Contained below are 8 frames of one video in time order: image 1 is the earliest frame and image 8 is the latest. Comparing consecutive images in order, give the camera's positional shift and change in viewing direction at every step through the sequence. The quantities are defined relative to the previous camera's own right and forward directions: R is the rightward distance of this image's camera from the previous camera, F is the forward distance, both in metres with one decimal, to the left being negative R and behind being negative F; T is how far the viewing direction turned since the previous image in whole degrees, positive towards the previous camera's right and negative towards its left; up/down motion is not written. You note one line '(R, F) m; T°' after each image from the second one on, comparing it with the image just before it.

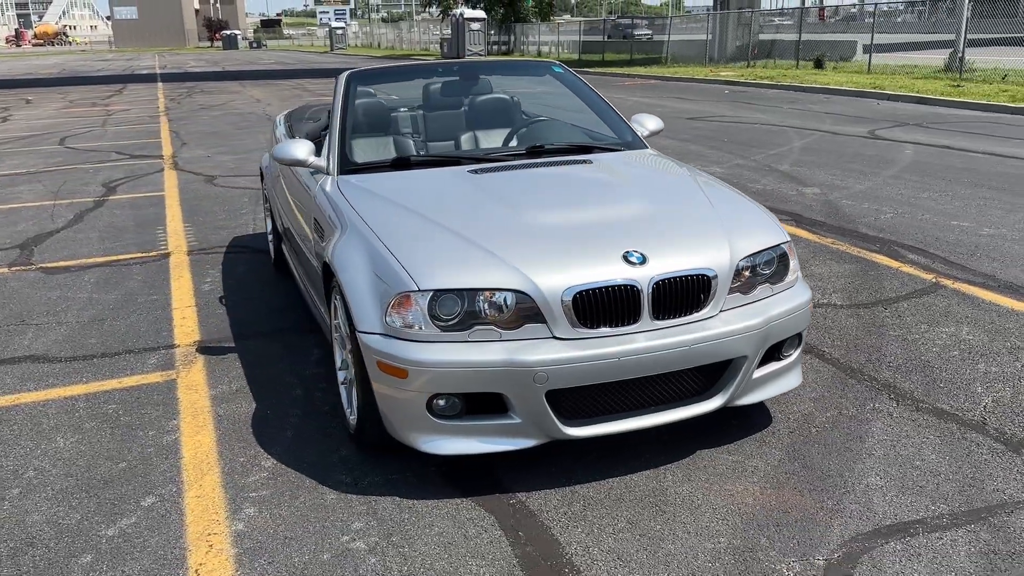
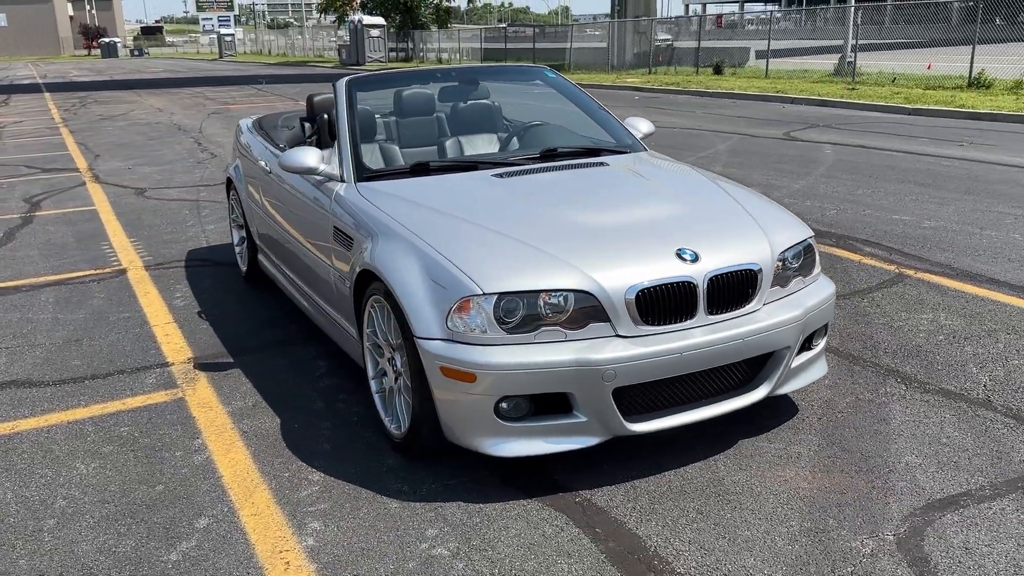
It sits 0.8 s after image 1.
(-0.6, 0.0) m; +7°
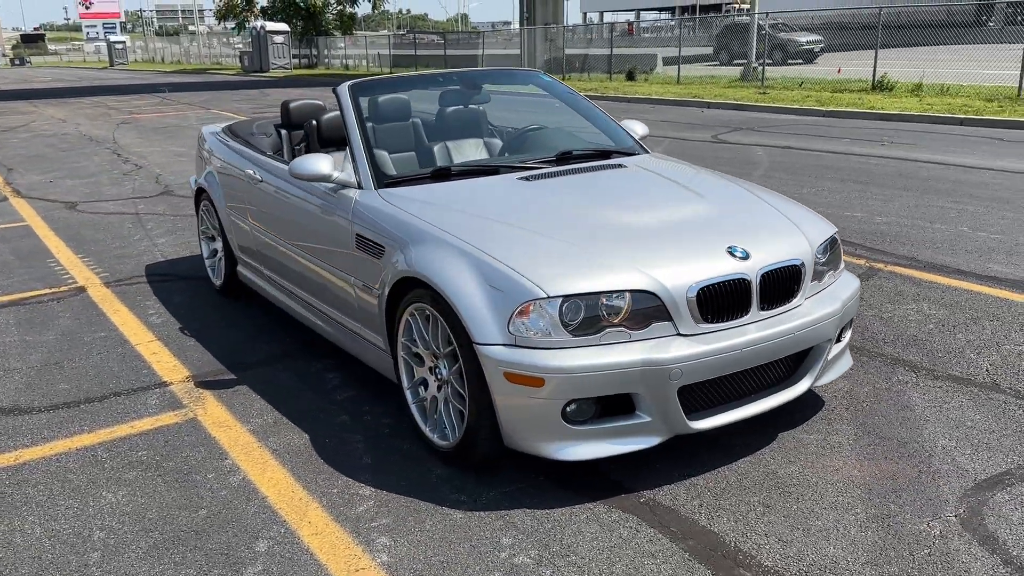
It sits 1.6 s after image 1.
(-0.5, +0.1) m; +6°
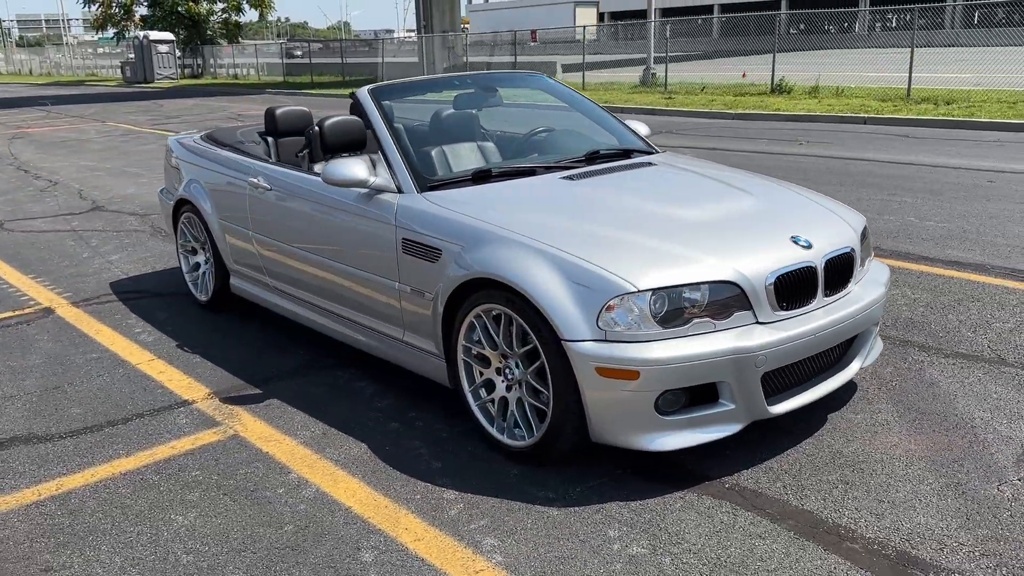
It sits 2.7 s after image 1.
(-0.7, 0.0) m; +7°
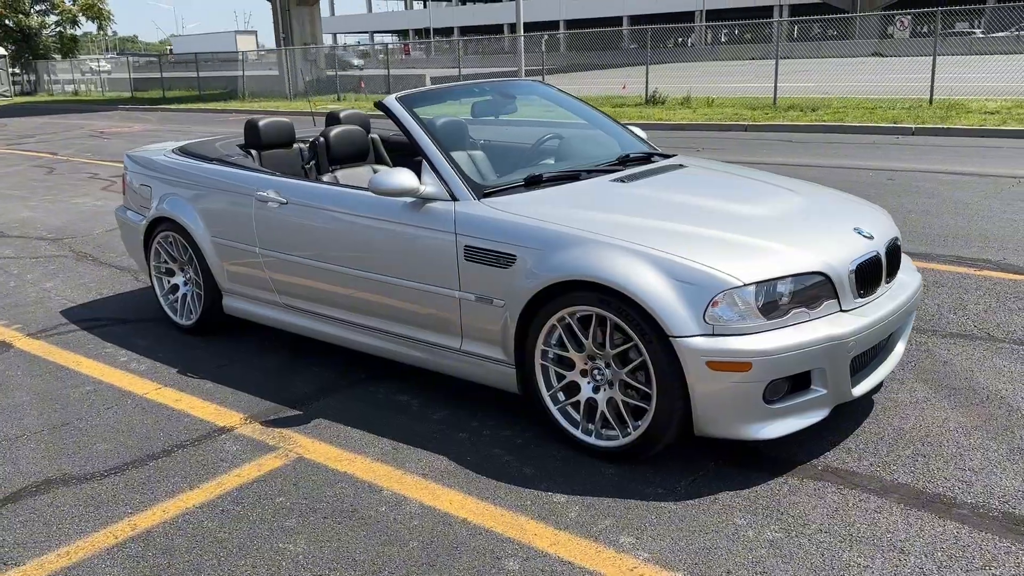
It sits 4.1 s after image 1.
(-0.9, +0.1) m; +9°
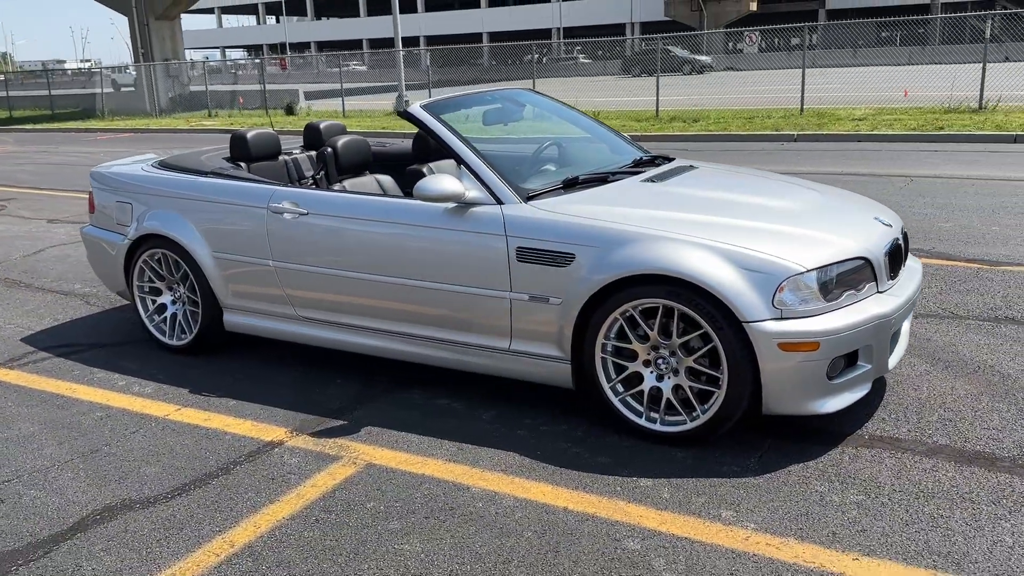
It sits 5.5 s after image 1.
(-0.8, -0.1) m; +9°
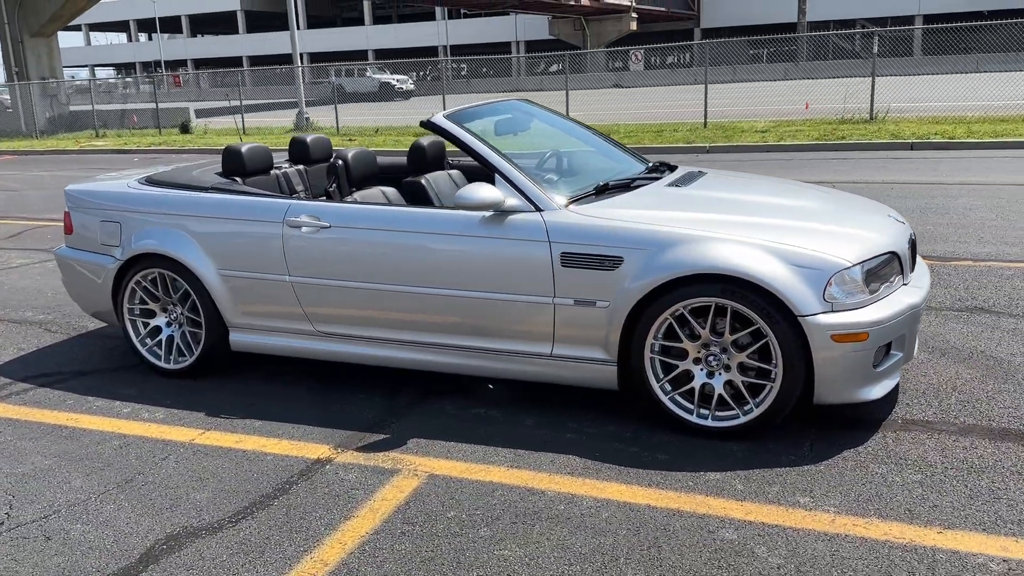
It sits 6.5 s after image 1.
(-0.7, 0.0) m; +7°
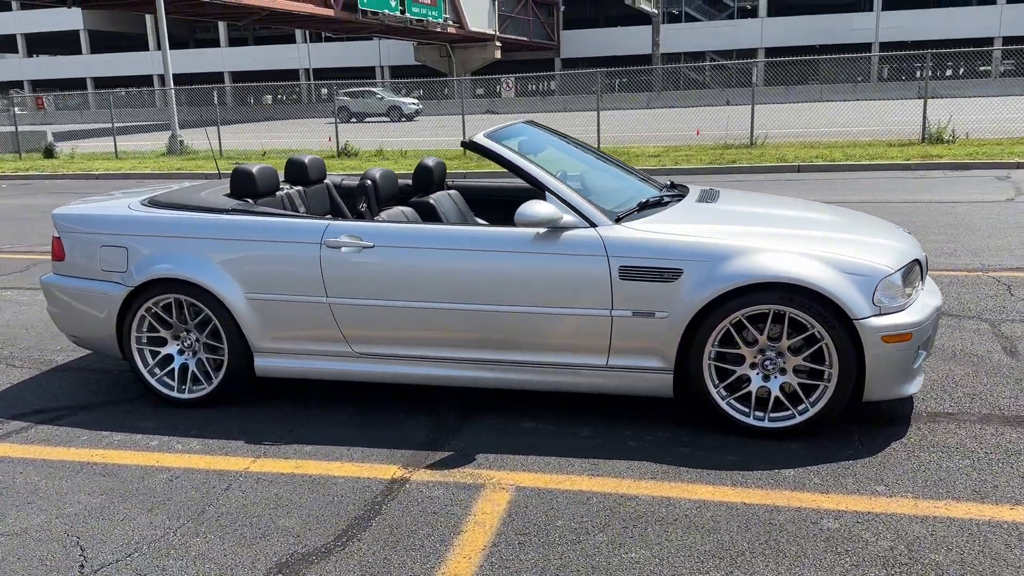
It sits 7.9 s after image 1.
(-0.9, 0.0) m; +9°
